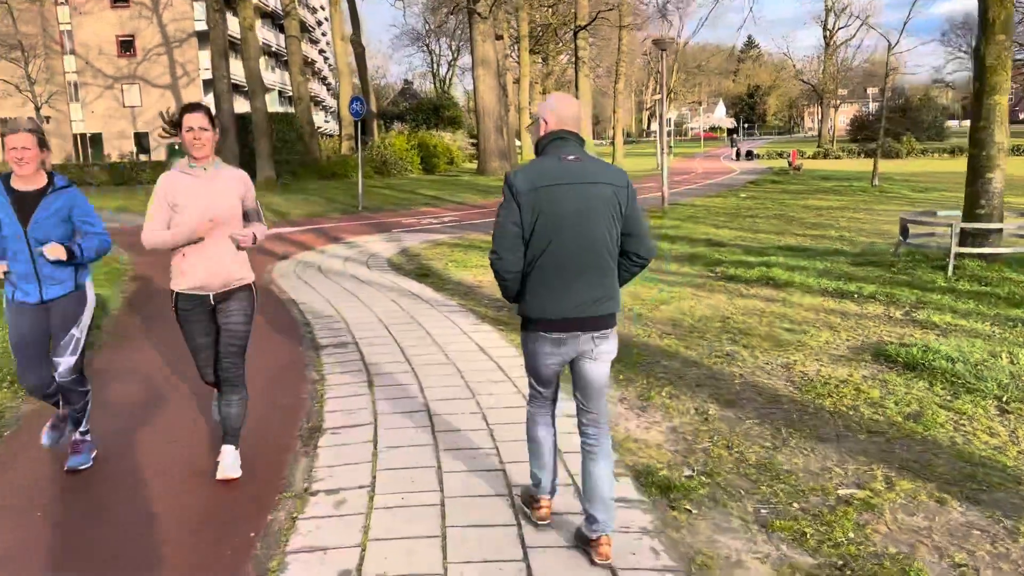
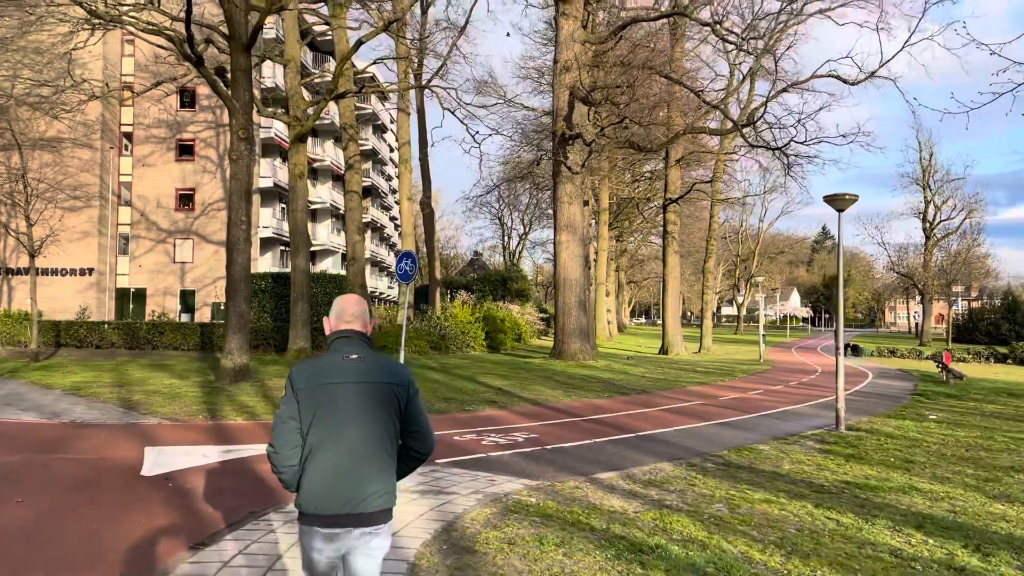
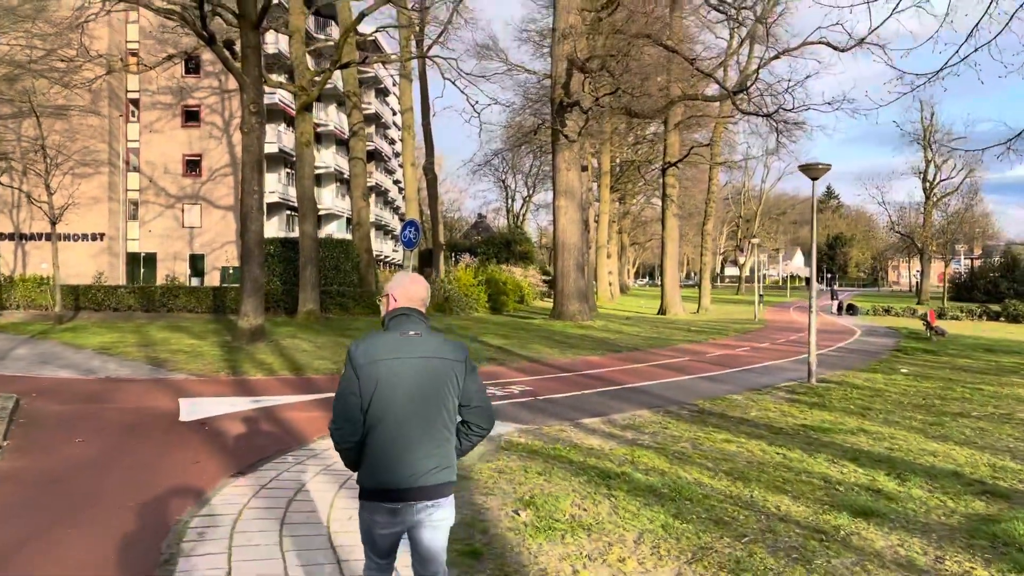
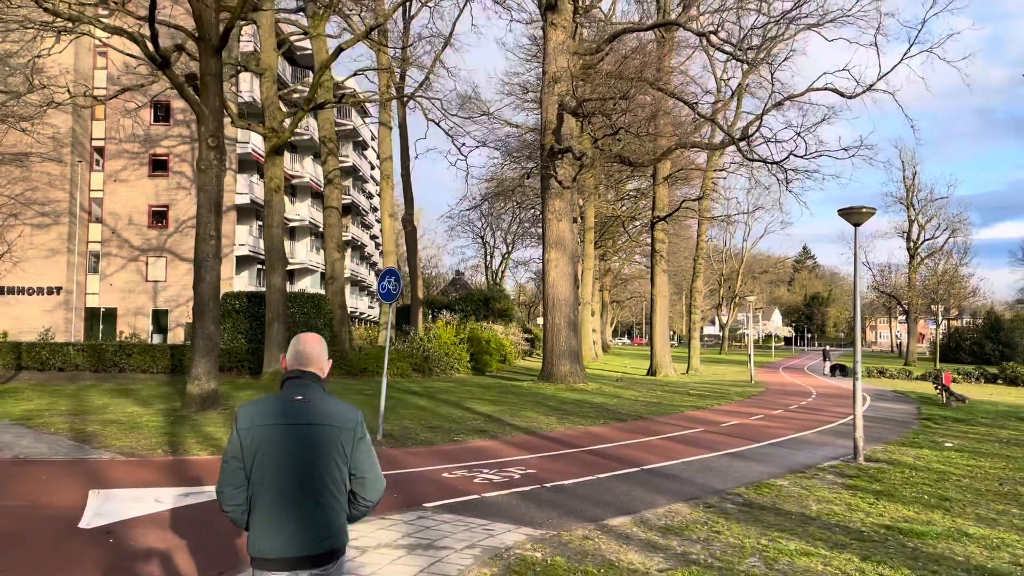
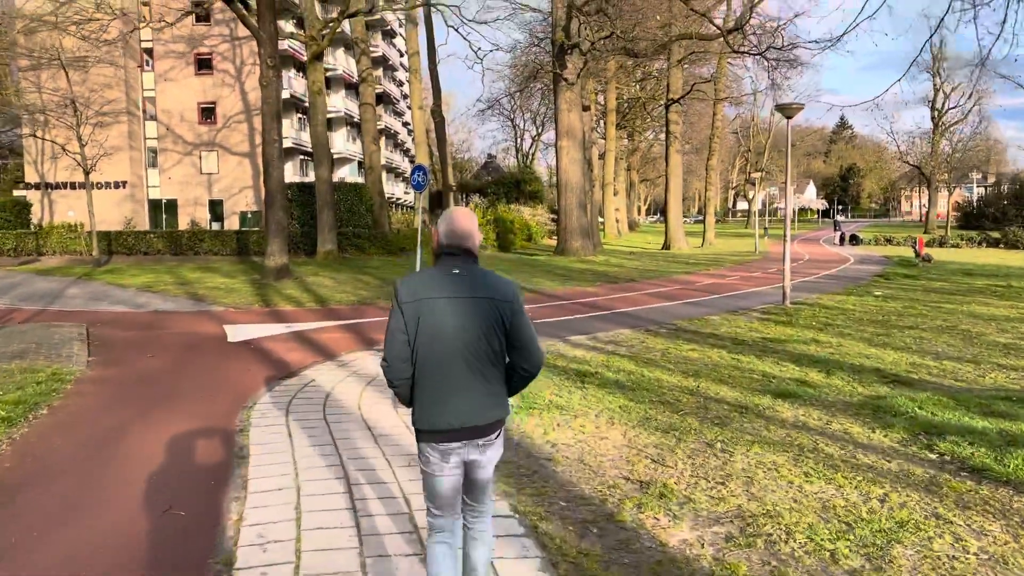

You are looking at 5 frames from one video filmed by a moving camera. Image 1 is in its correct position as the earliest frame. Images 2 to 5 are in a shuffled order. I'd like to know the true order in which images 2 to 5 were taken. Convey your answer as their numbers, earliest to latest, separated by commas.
5, 3, 2, 4
